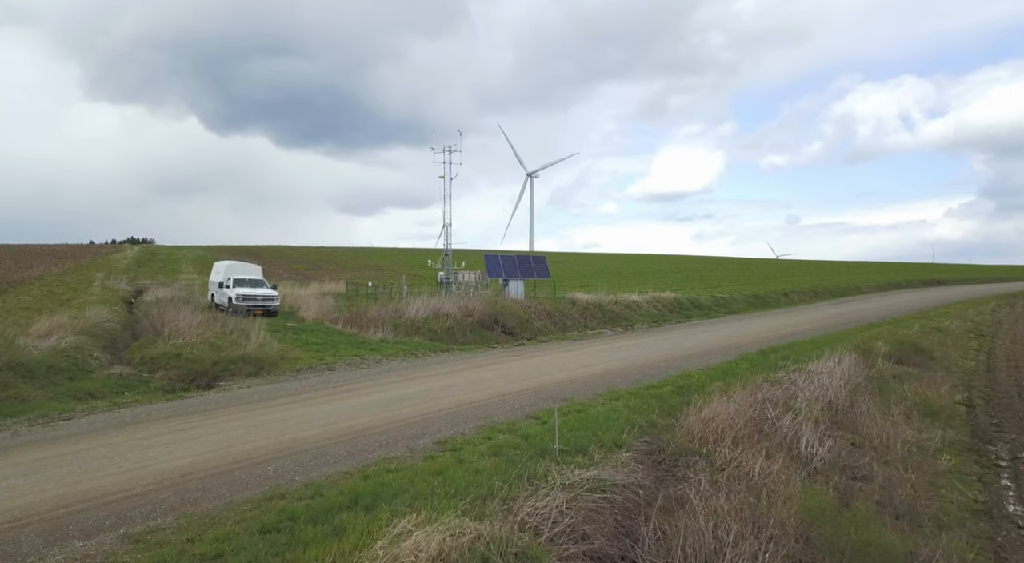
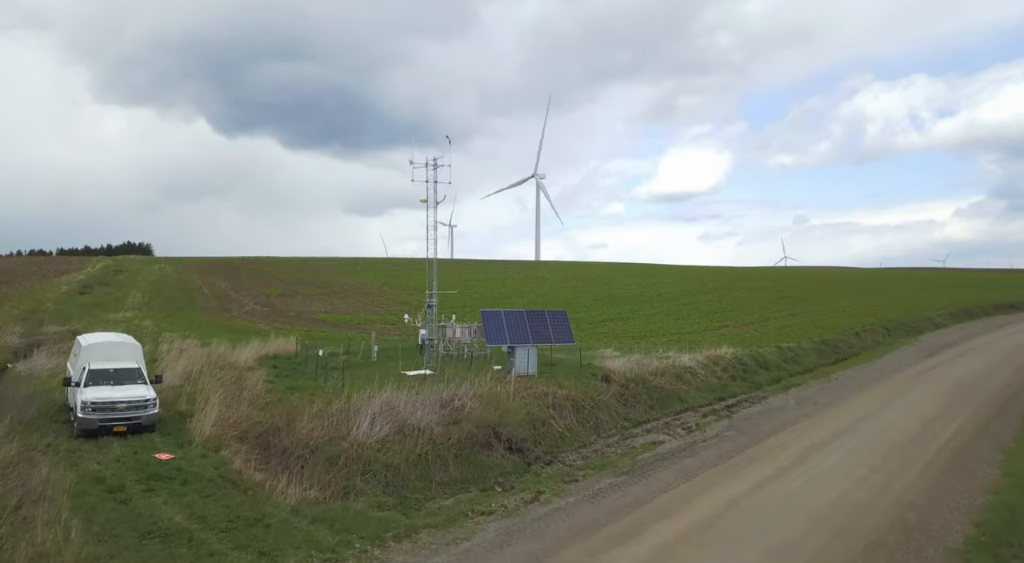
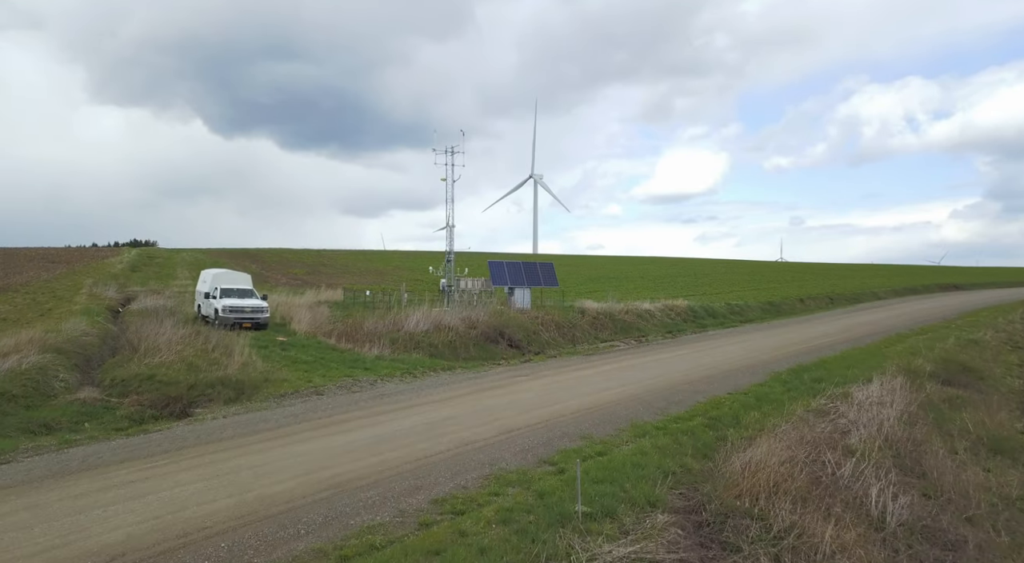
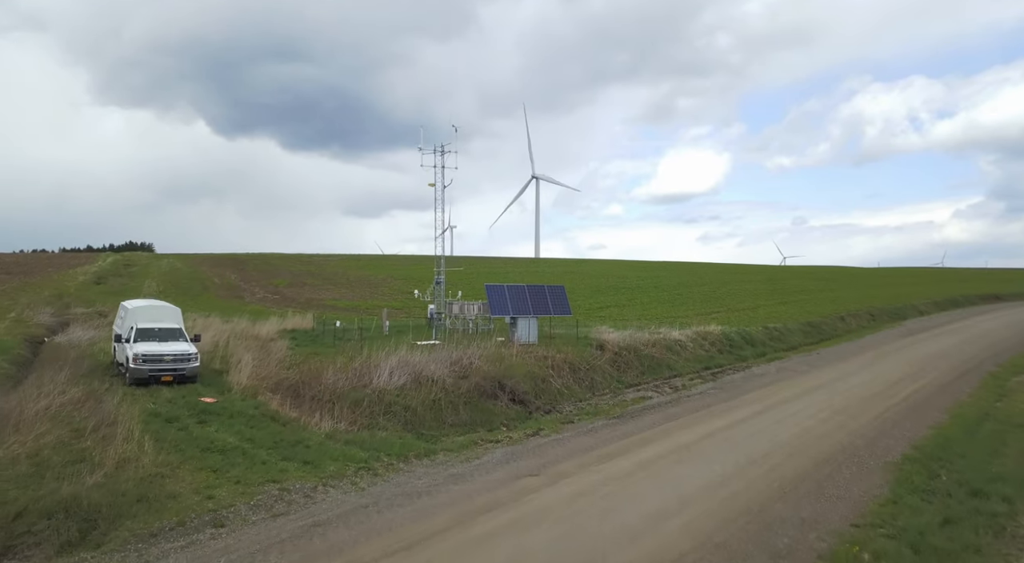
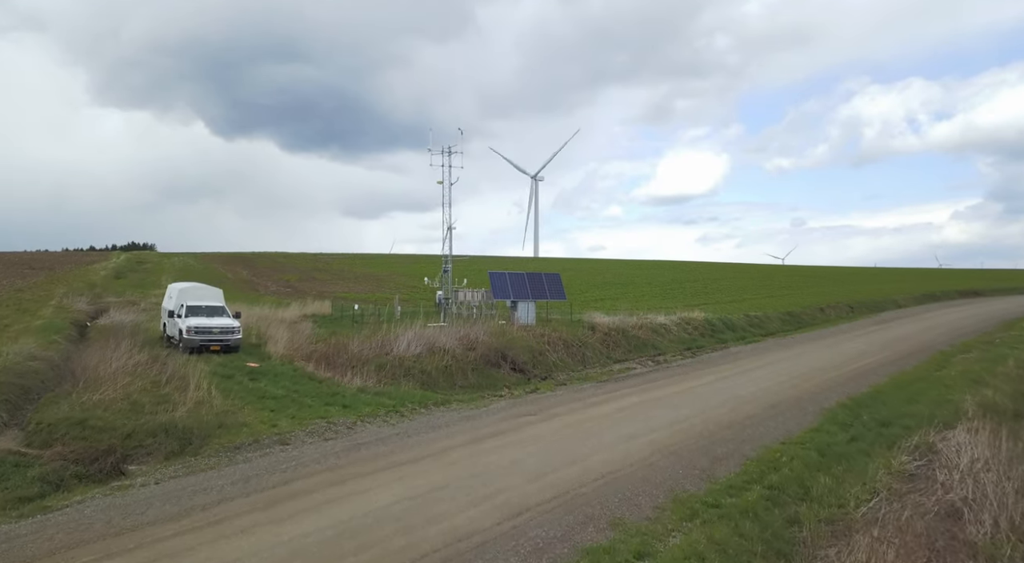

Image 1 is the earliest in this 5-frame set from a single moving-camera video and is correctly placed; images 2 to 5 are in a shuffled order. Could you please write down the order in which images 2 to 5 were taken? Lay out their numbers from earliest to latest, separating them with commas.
3, 5, 4, 2
